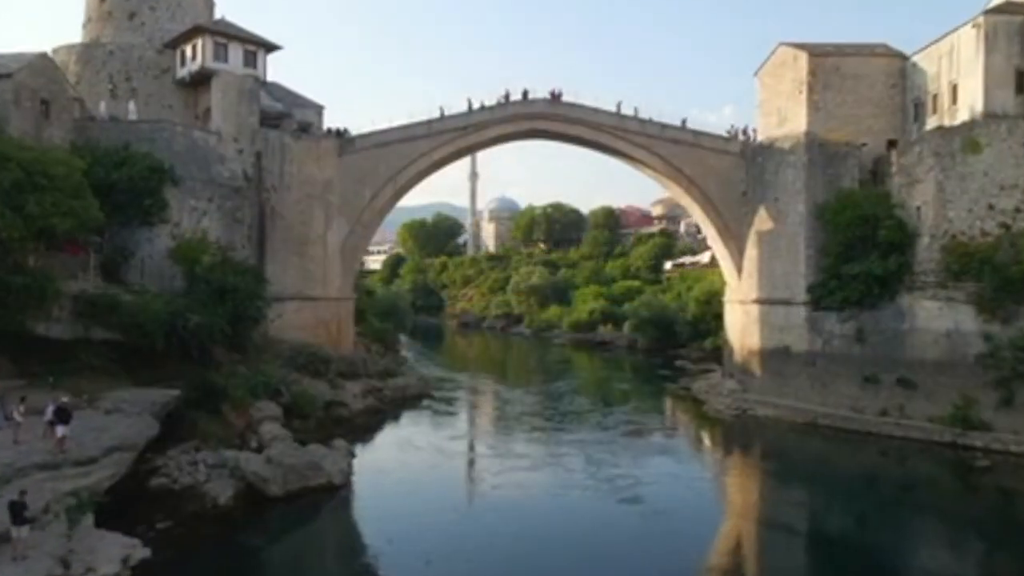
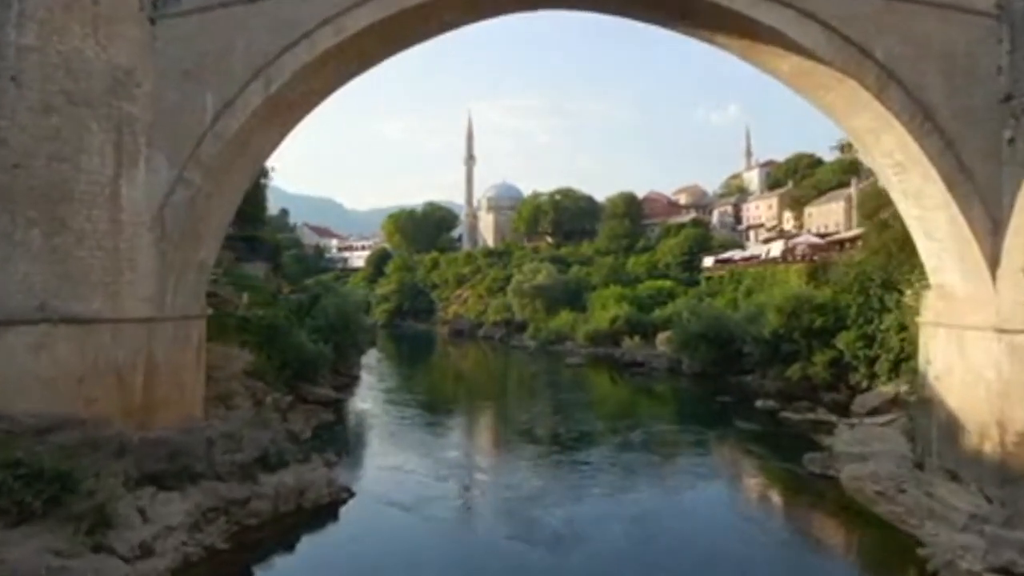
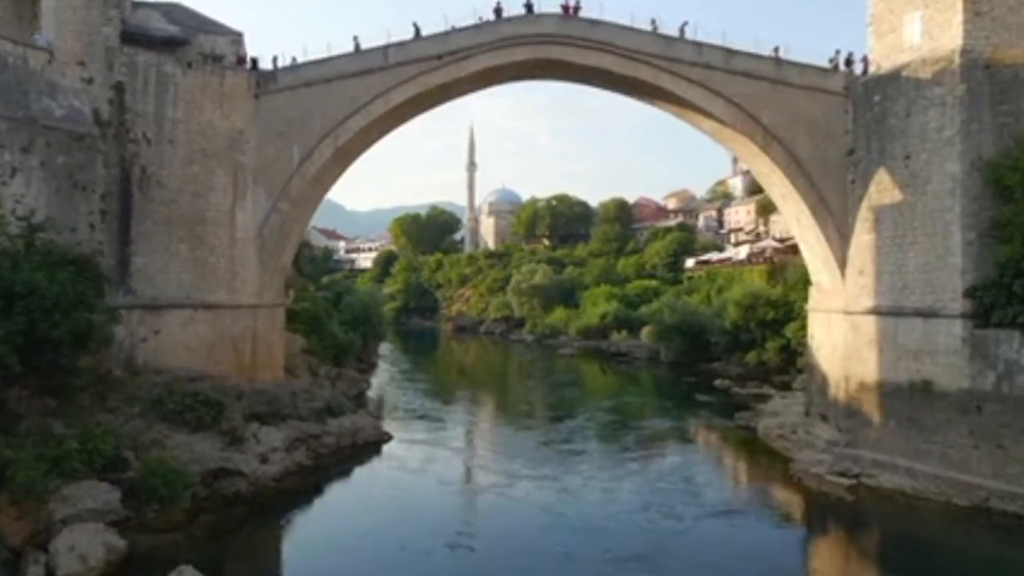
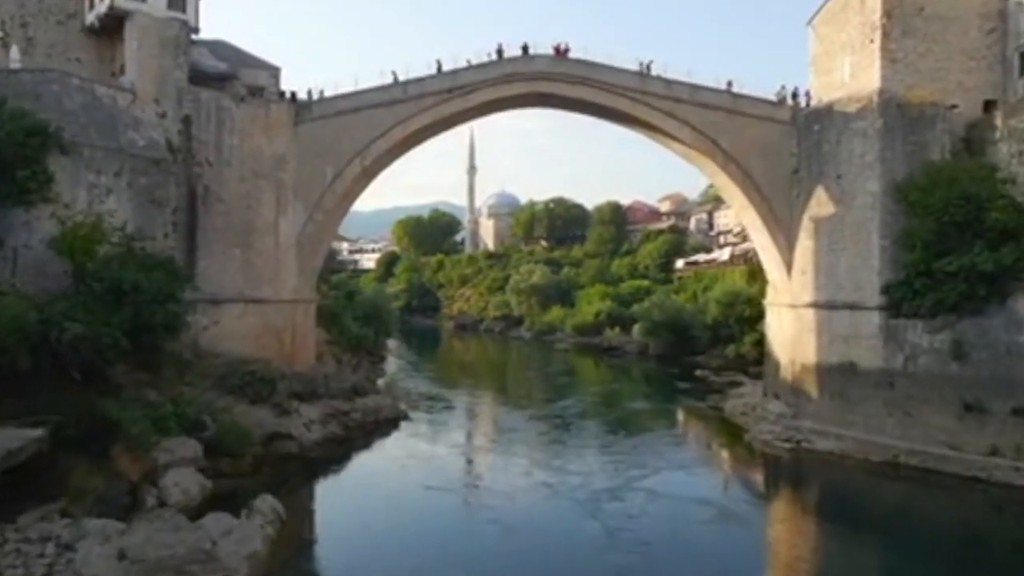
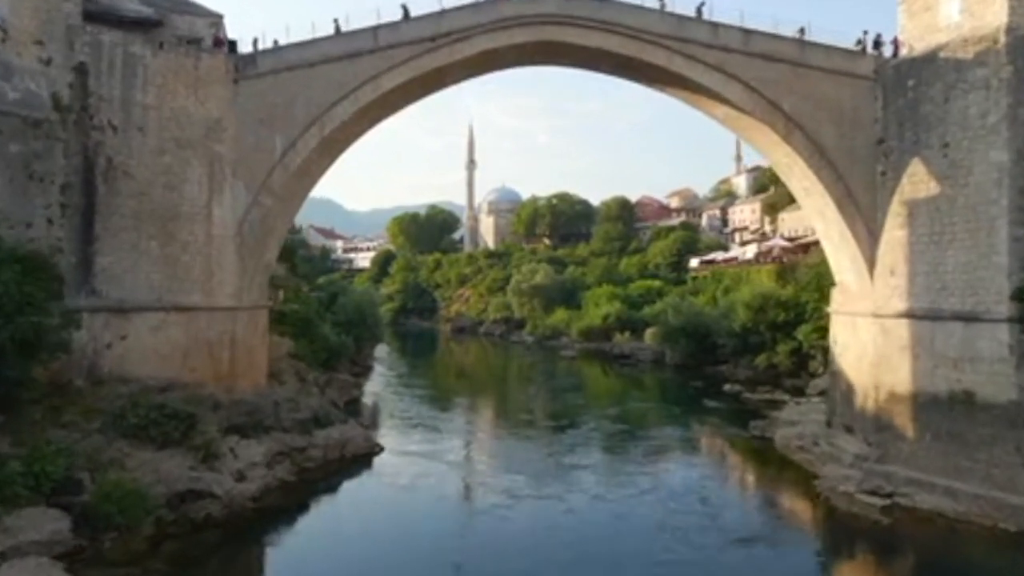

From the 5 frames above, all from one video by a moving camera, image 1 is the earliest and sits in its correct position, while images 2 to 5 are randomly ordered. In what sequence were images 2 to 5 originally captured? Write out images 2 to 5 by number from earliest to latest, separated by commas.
4, 3, 5, 2
